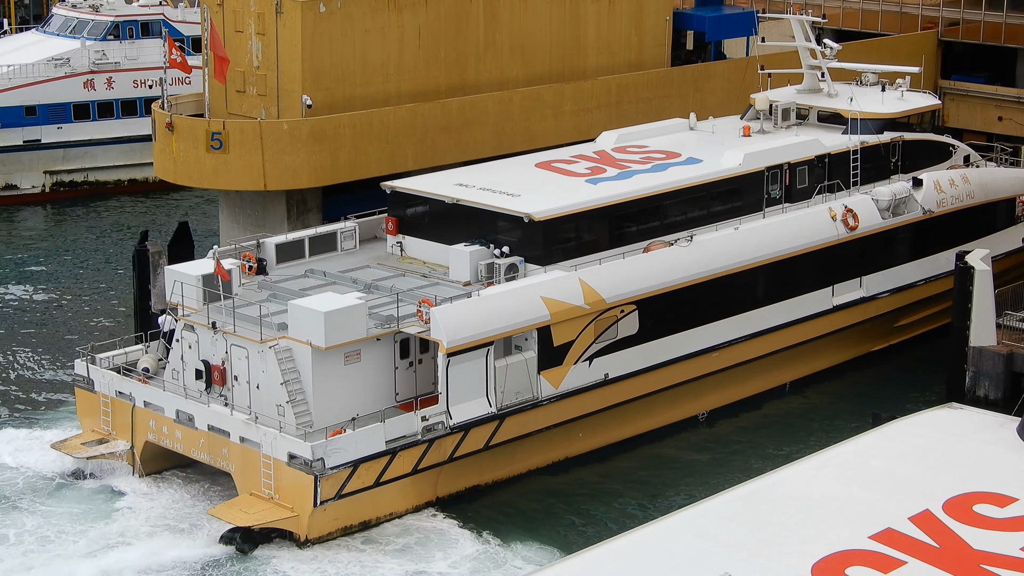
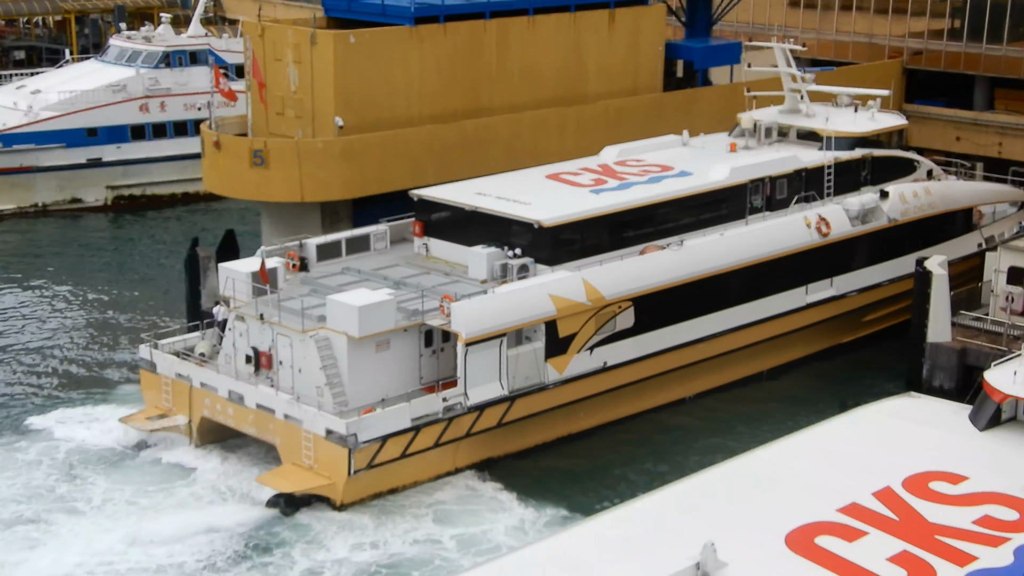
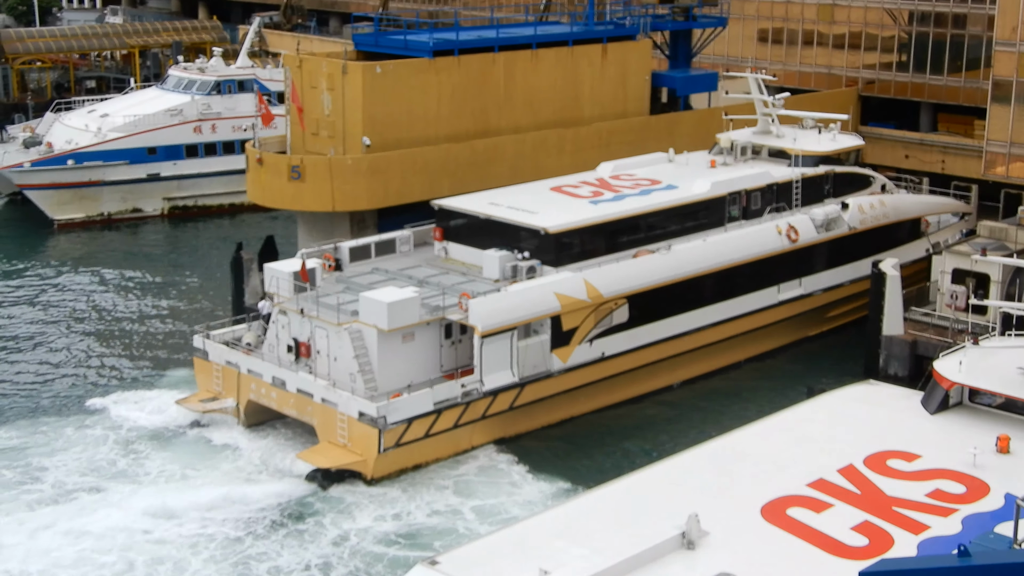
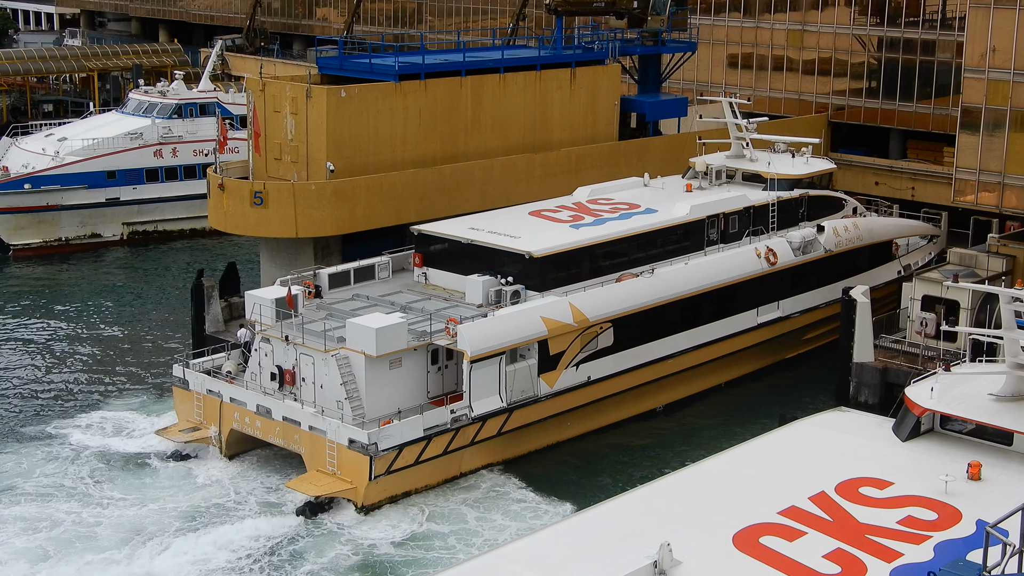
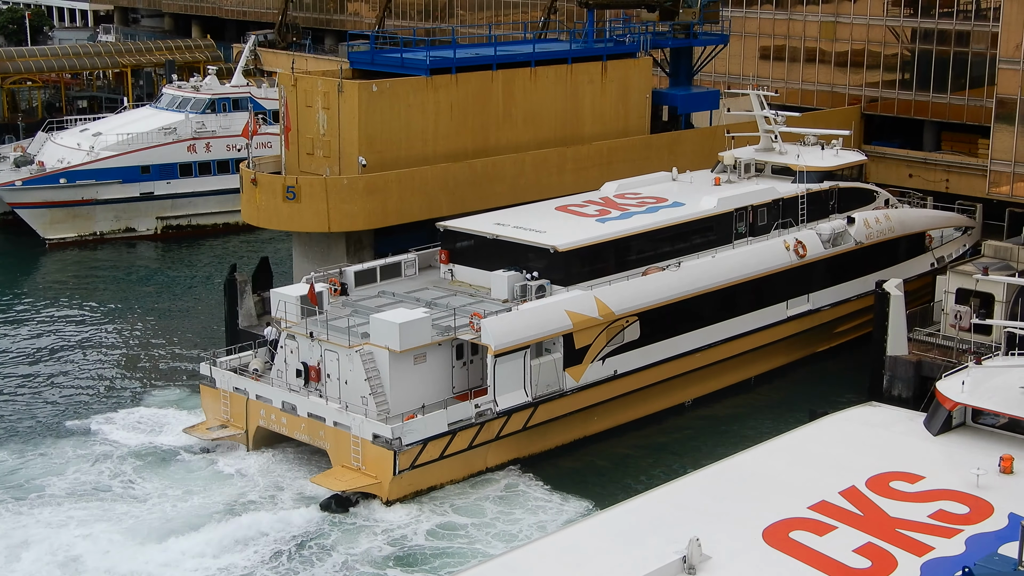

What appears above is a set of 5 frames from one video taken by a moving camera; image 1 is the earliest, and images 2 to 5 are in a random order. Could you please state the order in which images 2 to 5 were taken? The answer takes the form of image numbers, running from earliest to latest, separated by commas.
2, 3, 5, 4
